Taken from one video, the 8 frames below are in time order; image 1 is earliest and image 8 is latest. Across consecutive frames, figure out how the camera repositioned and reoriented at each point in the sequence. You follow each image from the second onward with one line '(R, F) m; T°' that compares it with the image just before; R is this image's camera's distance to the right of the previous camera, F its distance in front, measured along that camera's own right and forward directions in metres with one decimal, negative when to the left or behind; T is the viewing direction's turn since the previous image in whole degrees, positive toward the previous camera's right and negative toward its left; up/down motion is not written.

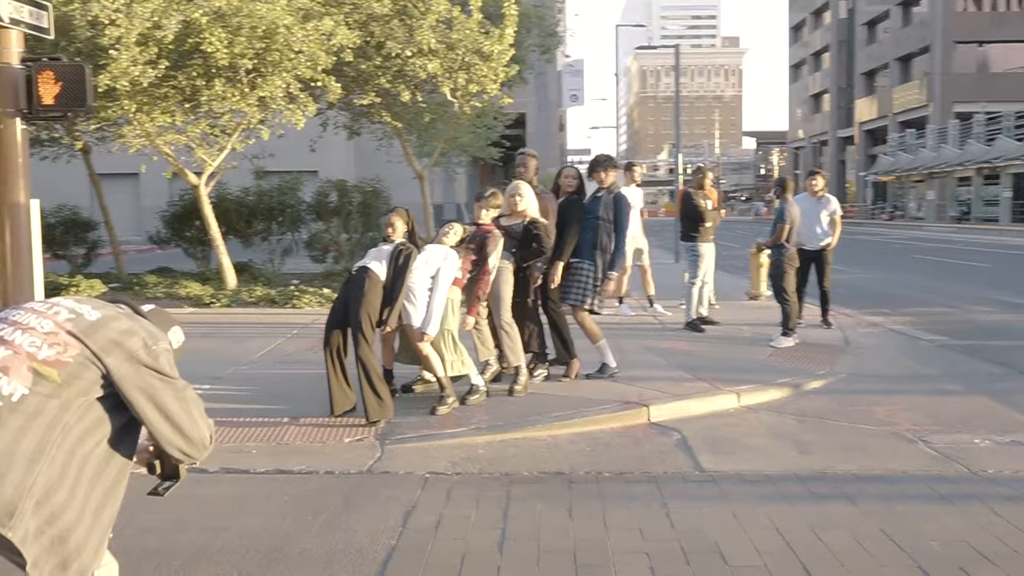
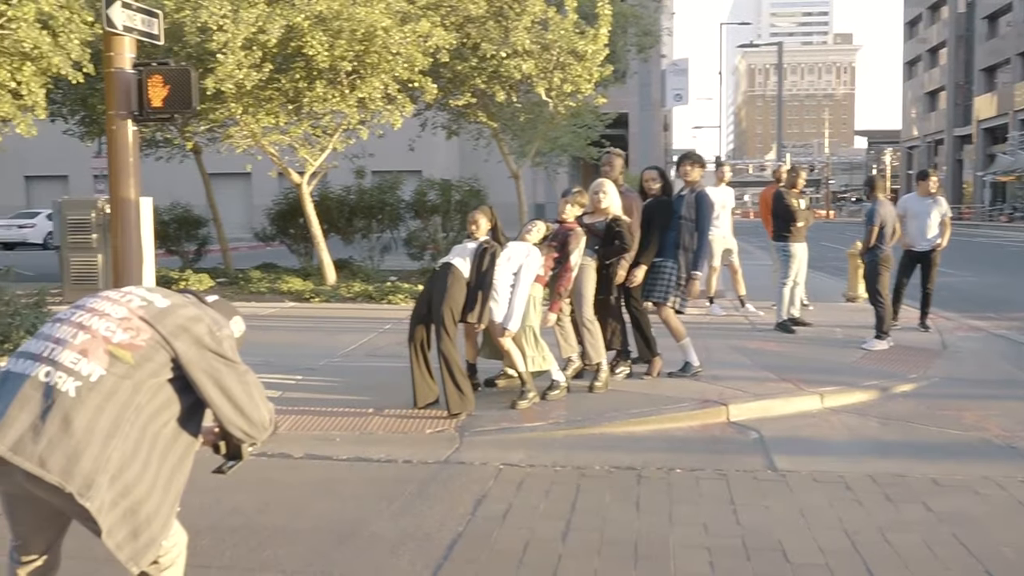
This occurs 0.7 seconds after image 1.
(+0.2, -0.1) m; -6°
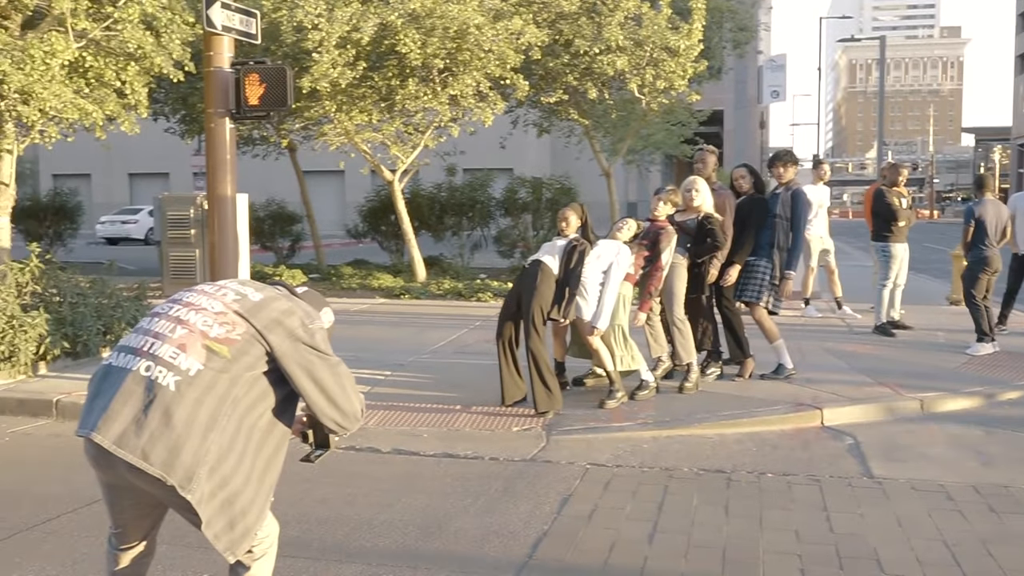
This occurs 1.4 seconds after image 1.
(0.0, +0.1) m; -5°
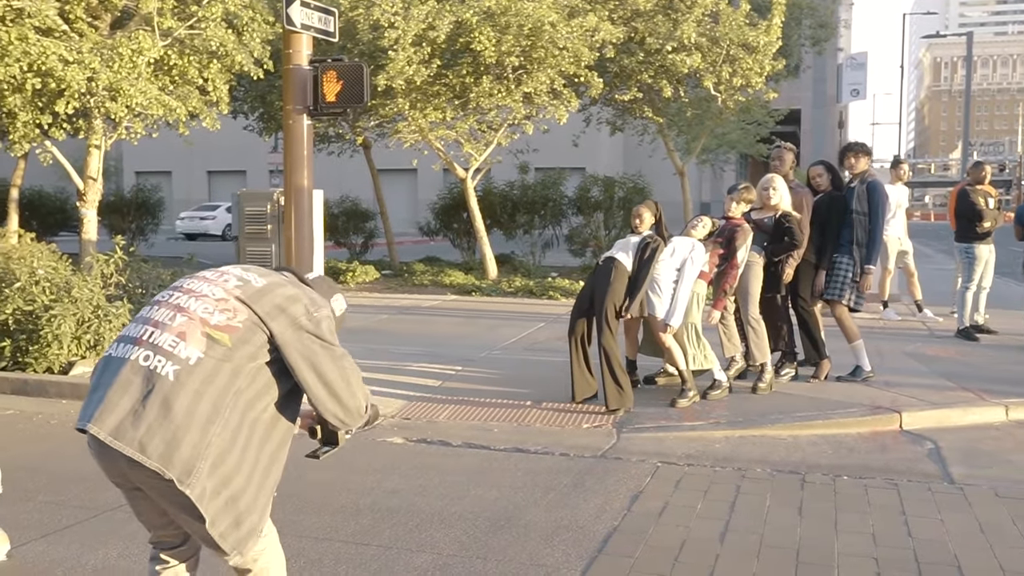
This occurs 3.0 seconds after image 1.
(0.0, 0.0) m; -4°
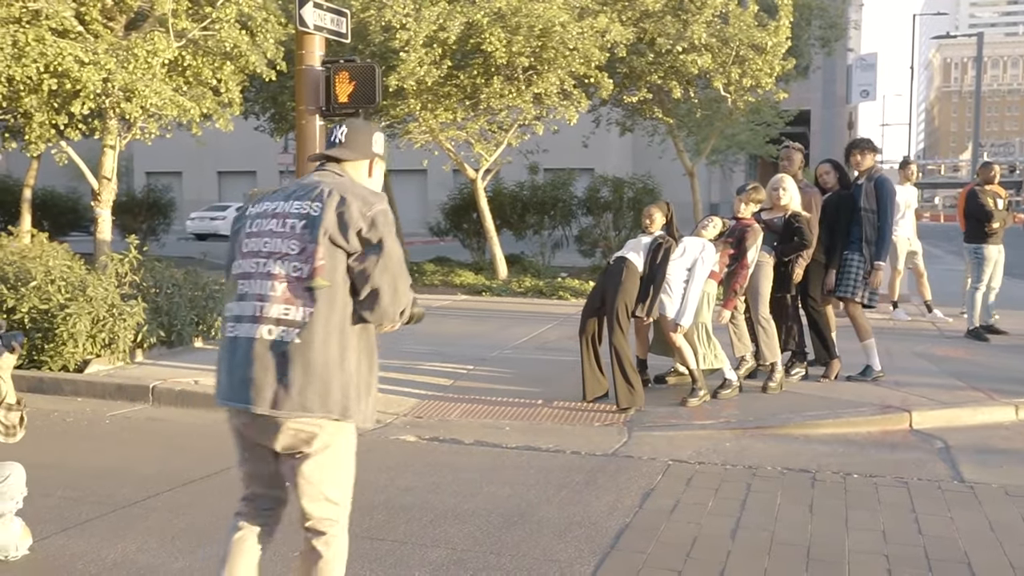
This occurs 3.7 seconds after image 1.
(0.0, -0.1) m; 0°
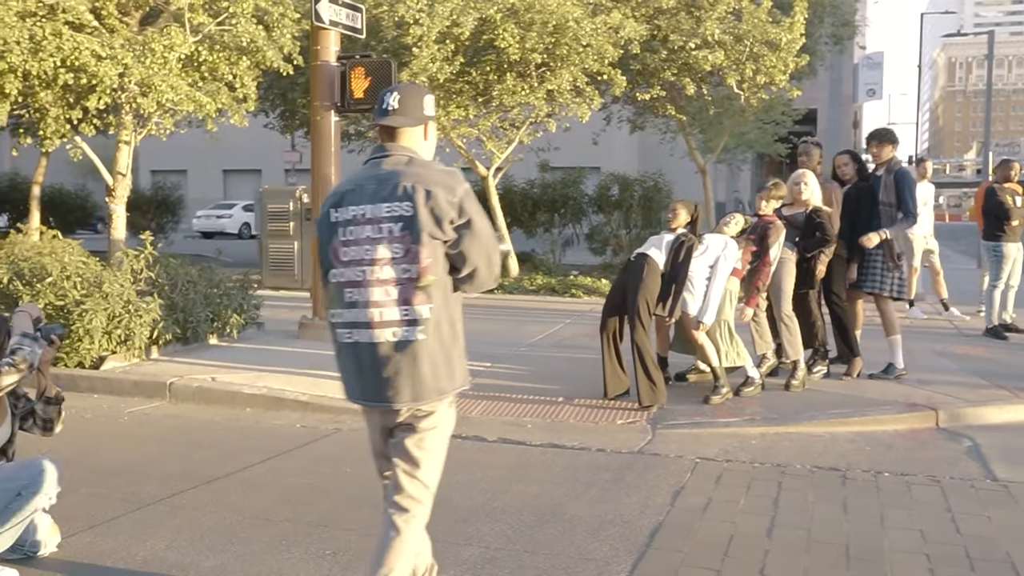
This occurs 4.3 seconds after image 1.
(-0.2, +0.1) m; 0°
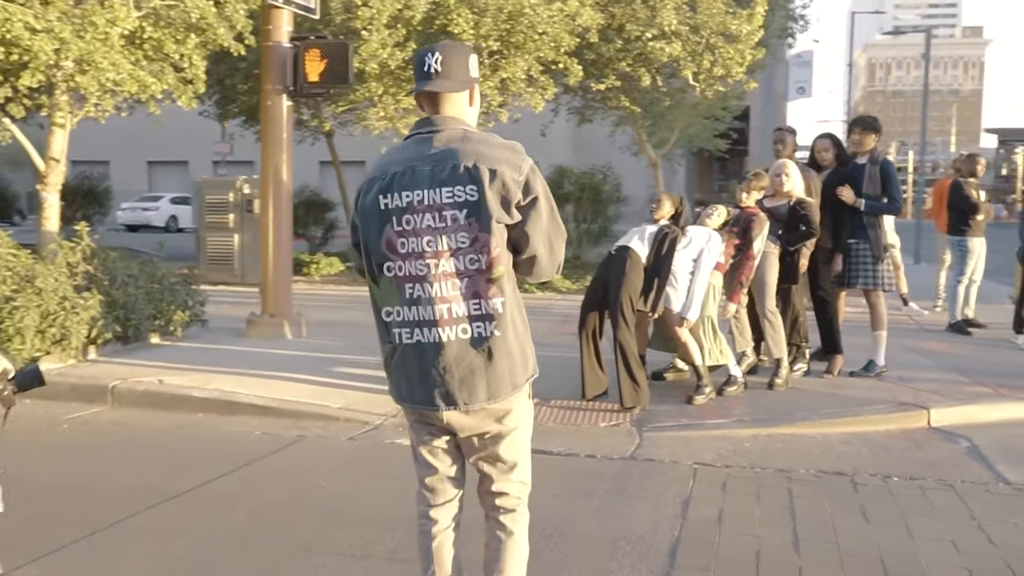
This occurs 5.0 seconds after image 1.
(-0.4, +0.4) m; +4°
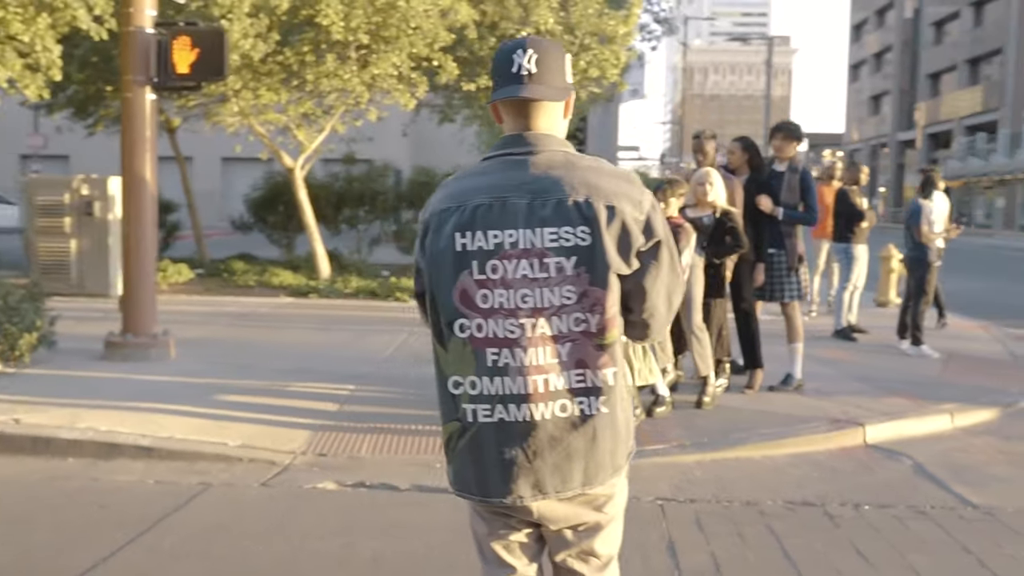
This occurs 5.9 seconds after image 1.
(-0.7, +0.7) m; +10°
